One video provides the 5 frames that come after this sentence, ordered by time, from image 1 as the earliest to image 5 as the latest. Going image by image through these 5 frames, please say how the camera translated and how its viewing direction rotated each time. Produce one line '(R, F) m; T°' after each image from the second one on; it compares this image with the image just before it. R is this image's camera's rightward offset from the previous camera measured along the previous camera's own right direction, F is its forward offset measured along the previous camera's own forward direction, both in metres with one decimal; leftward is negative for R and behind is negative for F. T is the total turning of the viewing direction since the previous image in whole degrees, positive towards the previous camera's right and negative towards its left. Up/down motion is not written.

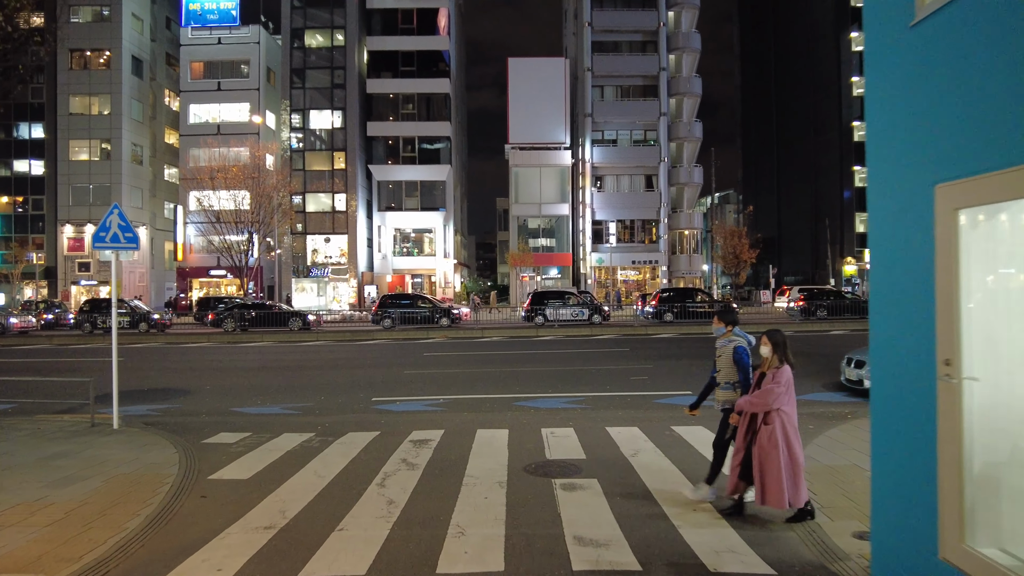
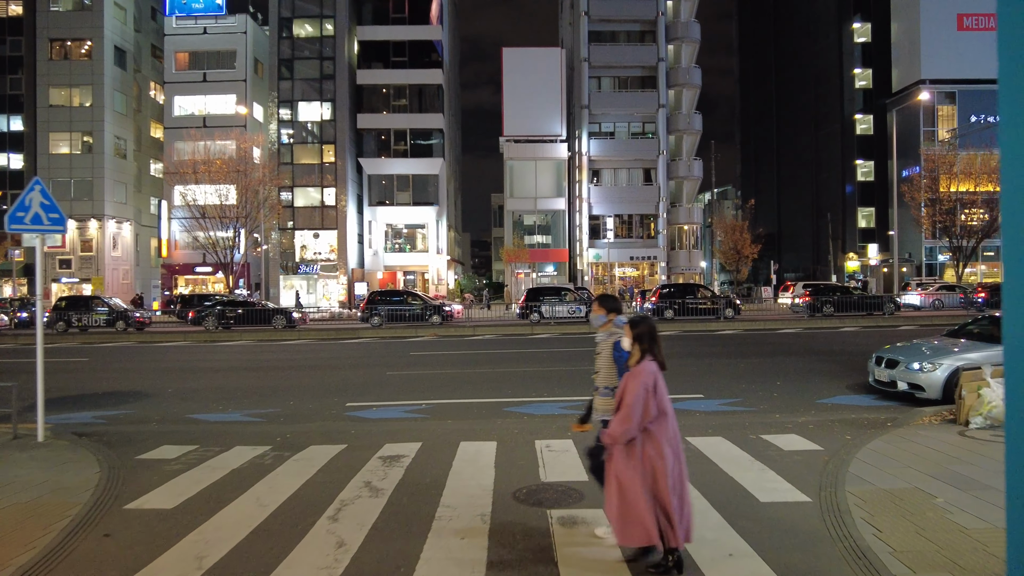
(+0.1, +1.3) m; 0°
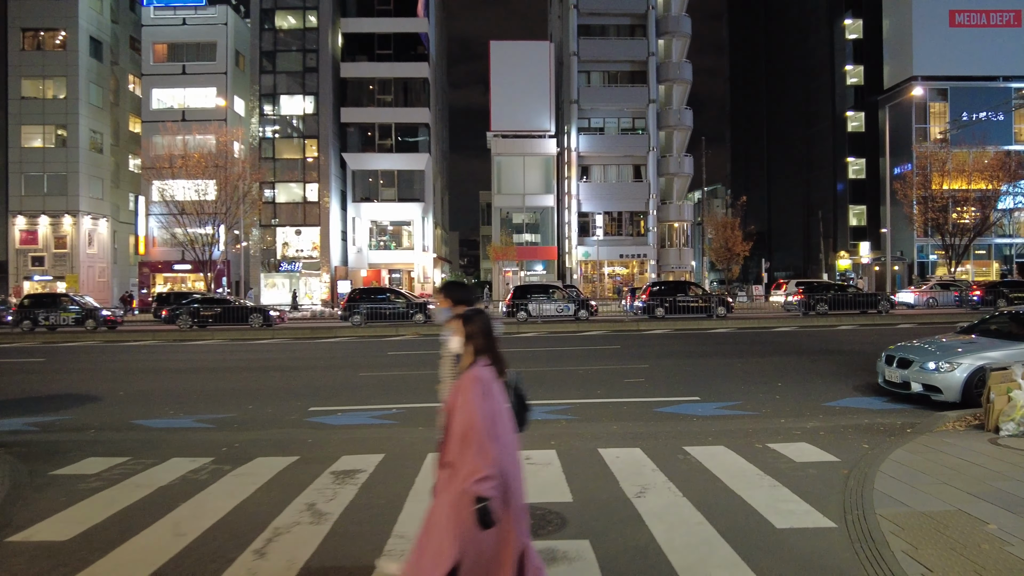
(+0.2, +0.9) m; +1°
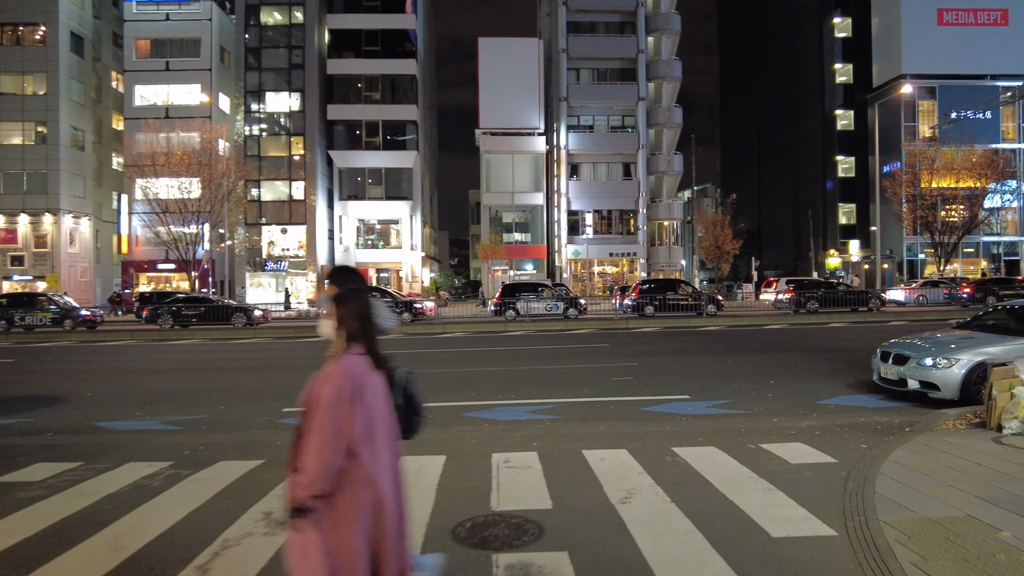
(+0.1, +0.4) m; +1°
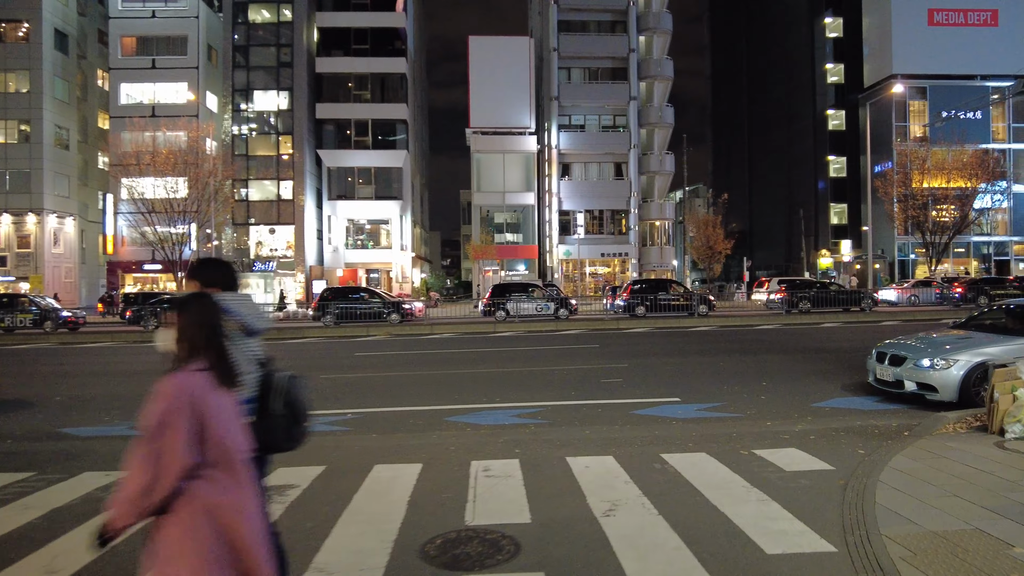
(+0.1, +0.3) m; +1°
